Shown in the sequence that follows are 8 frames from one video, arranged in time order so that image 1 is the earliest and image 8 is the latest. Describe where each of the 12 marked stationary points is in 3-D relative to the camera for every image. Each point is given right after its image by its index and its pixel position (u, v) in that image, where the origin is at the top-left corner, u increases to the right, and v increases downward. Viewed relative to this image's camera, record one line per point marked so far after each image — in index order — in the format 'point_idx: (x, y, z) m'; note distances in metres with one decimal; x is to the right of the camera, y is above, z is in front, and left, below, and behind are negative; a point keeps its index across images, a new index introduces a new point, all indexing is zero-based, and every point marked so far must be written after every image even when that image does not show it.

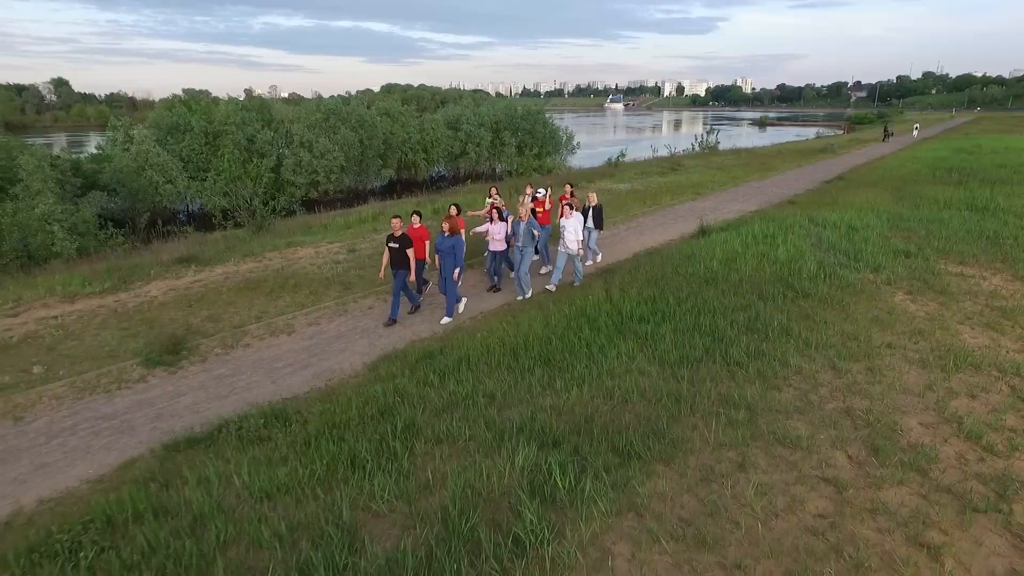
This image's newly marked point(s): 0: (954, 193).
0: (+11.6, +2.5, +15.8) m
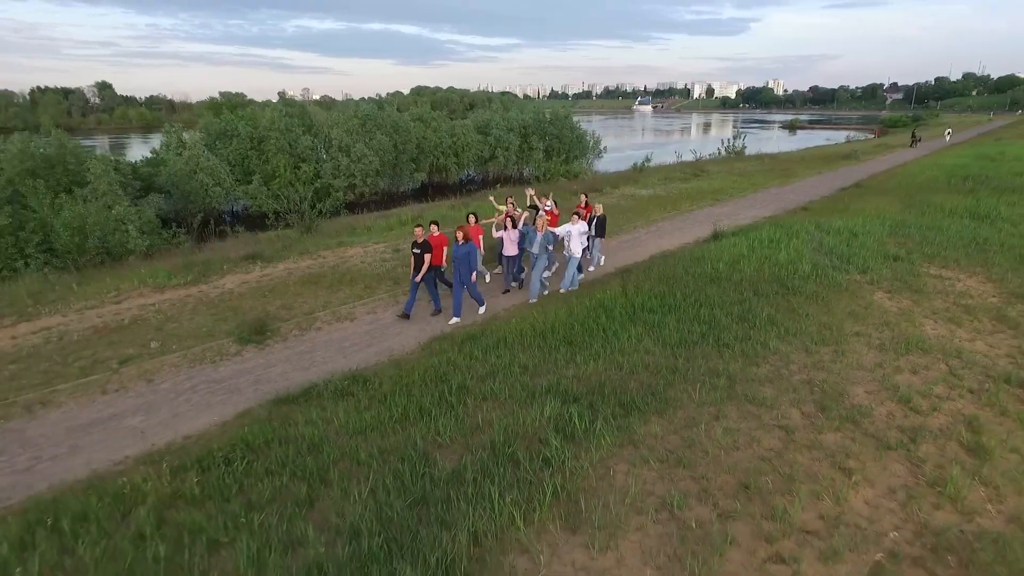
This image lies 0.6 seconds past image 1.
0: (+12.3, +2.4, +16.6) m
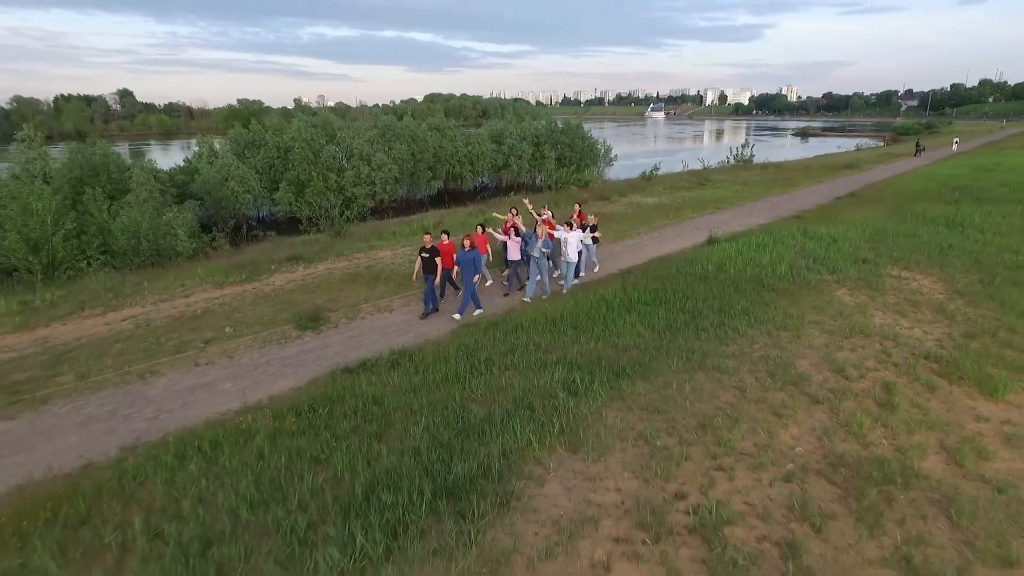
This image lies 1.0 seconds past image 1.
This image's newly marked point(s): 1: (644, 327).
0: (+12.8, +2.3, +17.9) m
1: (+1.8, -0.5, +8.3) m
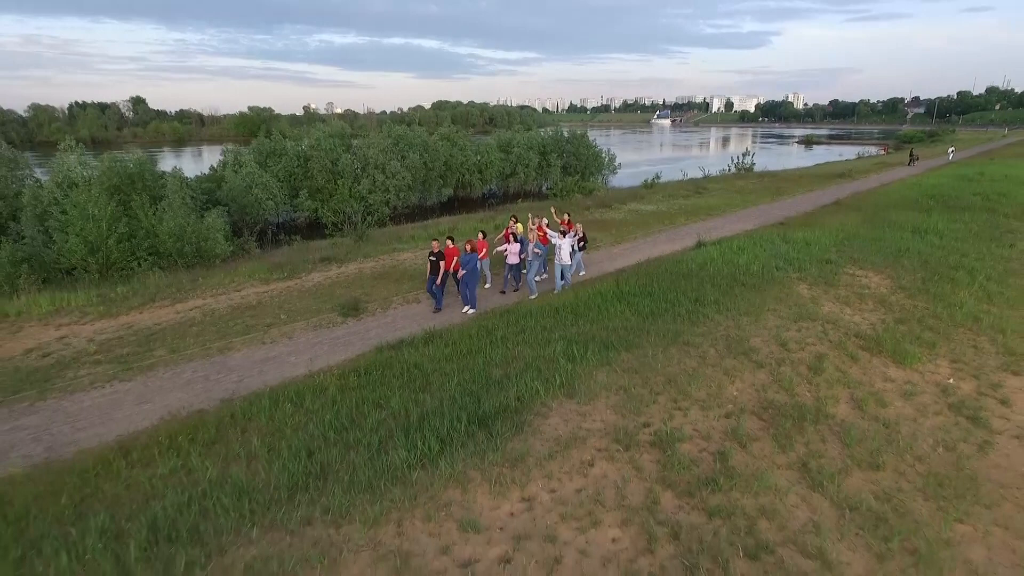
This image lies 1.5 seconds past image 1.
0: (+13.0, +2.3, +19.6) m
1: (+2.0, -0.4, +10.1) m
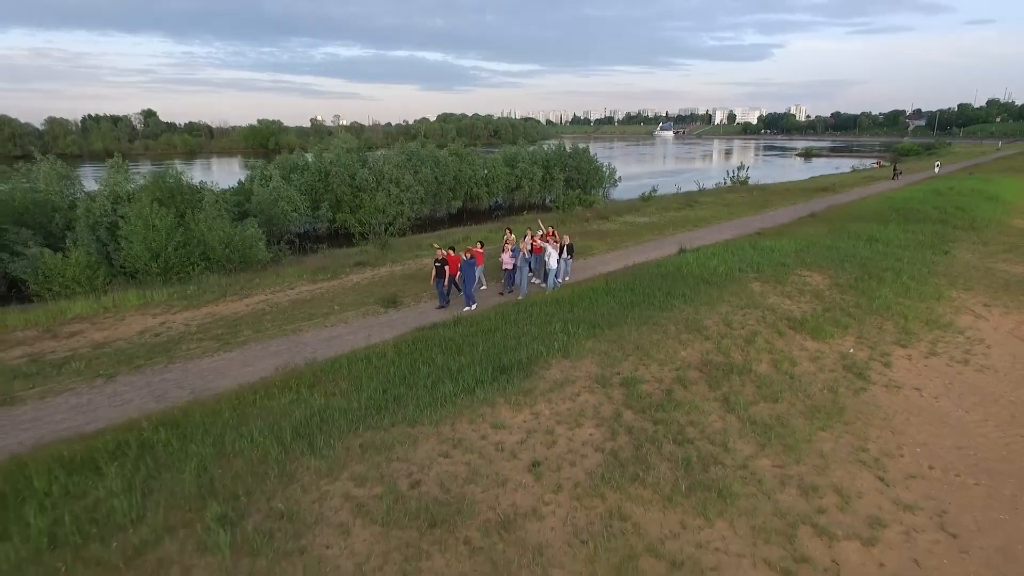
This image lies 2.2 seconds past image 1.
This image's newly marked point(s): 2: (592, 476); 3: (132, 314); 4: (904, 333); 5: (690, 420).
0: (+13.3, +2.2, +22.3) m
1: (+2.2, -0.3, +12.8) m
2: (+0.9, -2.0, +6.6) m
3: (-9.3, -0.6, +15.0) m
4: (+7.5, -0.9, +11.6) m
5: (+2.3, -1.7, +7.9) m
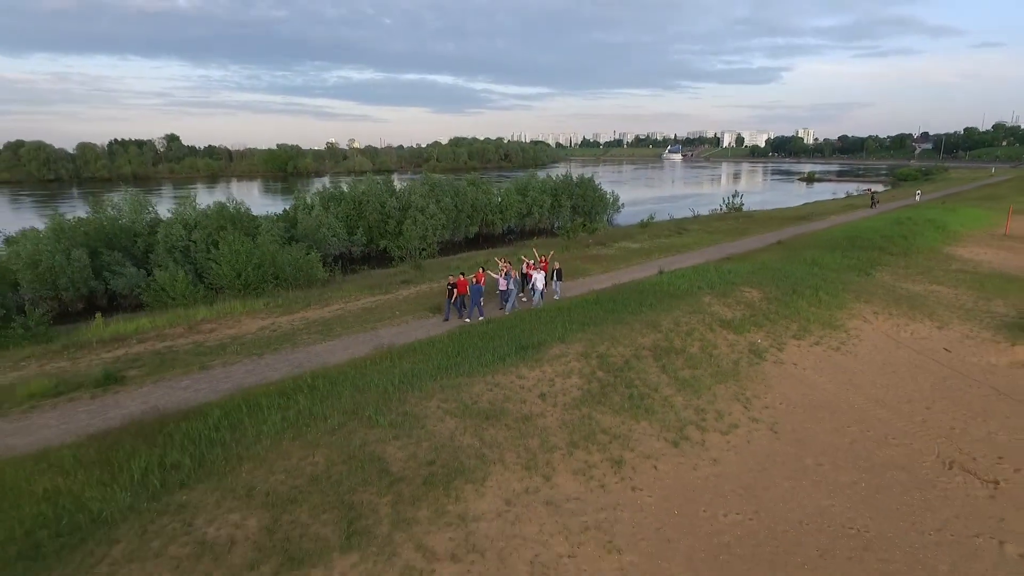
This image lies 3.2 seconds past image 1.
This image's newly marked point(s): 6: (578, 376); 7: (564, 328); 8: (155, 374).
0: (+13.9, +1.5, +27.3) m
1: (+2.6, -0.6, +17.9) m
2: (+1.2, -2.1, +11.6) m
3: (-8.9, -1.0, +20.2) m
4: (+7.9, -1.2, +16.6) m
5: (+2.7, -1.8, +12.9) m
6: (+1.4, -1.8, +12.7) m
7: (+1.3, -1.1, +15.6) m
8: (-8.2, -2.0, +14.0) m
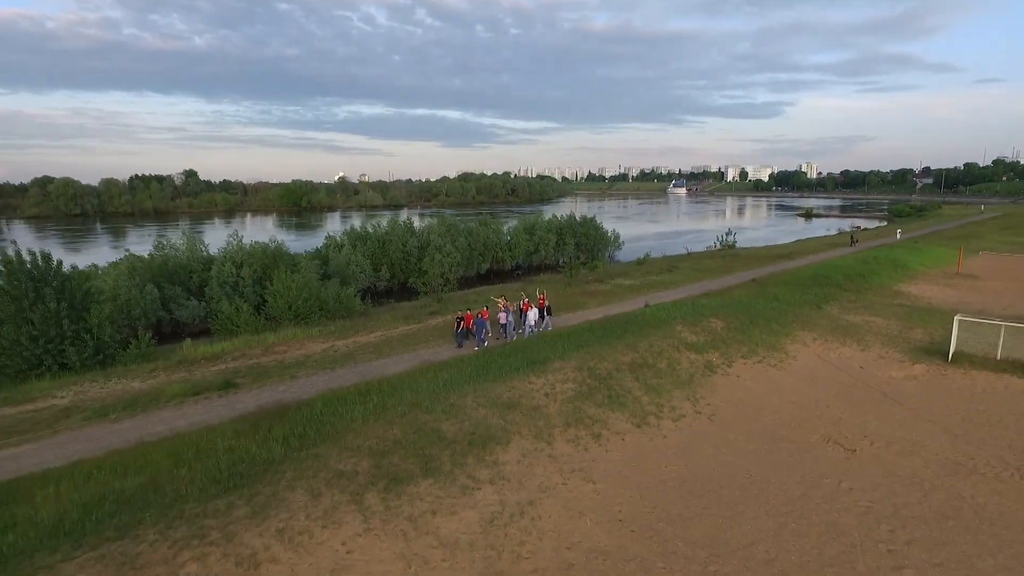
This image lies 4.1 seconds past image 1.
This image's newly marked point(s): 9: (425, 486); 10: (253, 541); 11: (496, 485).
0: (+14.4, -0.2, +32.0) m
1: (+3.0, -1.7, +22.6) m
2: (+1.6, -2.9, +16.3) m
3: (-8.4, -2.2, +25.1) m
4: (+8.3, -2.2, +21.2) m
5: (+3.0, -2.7, +17.6) m
6: (+1.7, -2.7, +17.4) m
7: (+1.7, -2.1, +20.3) m
8: (-7.8, -2.9, +18.8) m
9: (-1.7, -3.8, +11.7) m
10: (-4.2, -4.0, +9.8) m
11: (-0.3, -3.9, +12.0) m
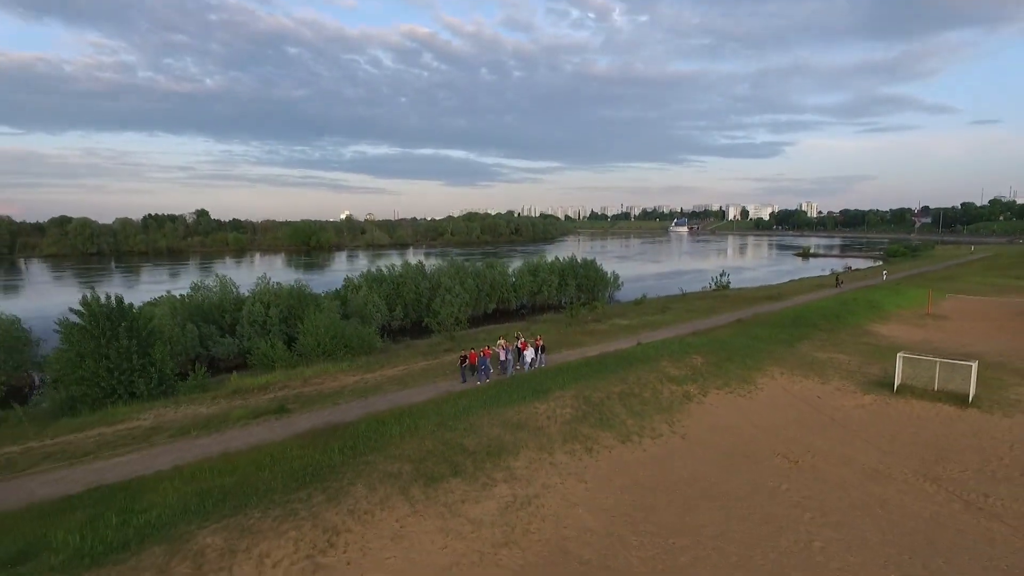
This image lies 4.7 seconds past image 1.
0: (+14.8, -2.5, +35.5) m
1: (+3.3, -3.5, +26.1) m
2: (+1.8, -4.2, +19.8) m
3: (-8.1, -4.1, +28.6) m
4: (+8.6, -3.9, +24.7) m
5: (+3.3, -4.1, +21.1) m
6: (+2.0, -4.1, +20.8) m
7: (+2.0, -3.7, +23.8) m
8: (-7.6, -4.4, +22.3) m
9: (-1.4, -4.9, +15.2) m
10: (-3.9, -5.0, +13.2) m
11: (-0.1, -5.0, +15.4) m
